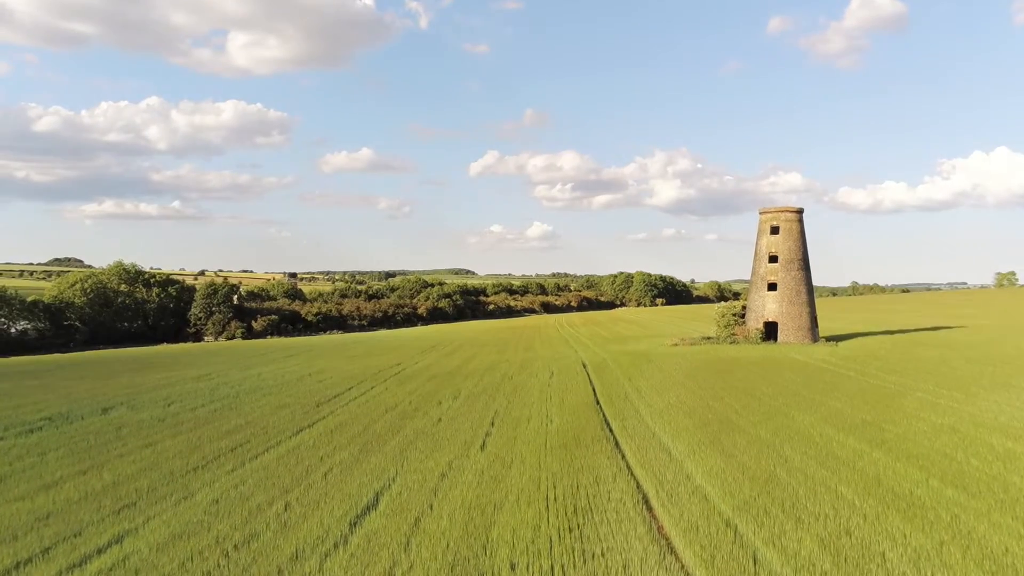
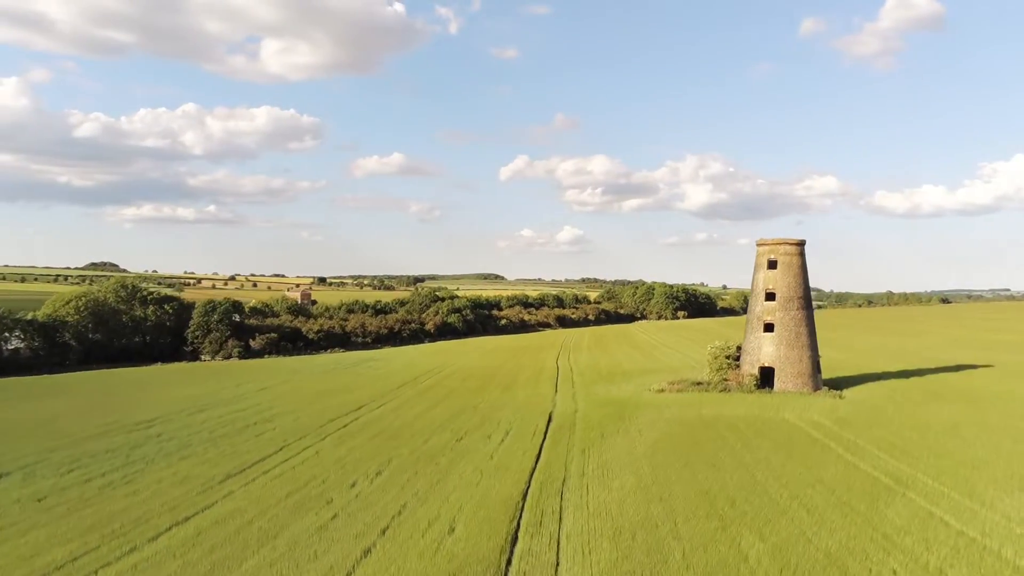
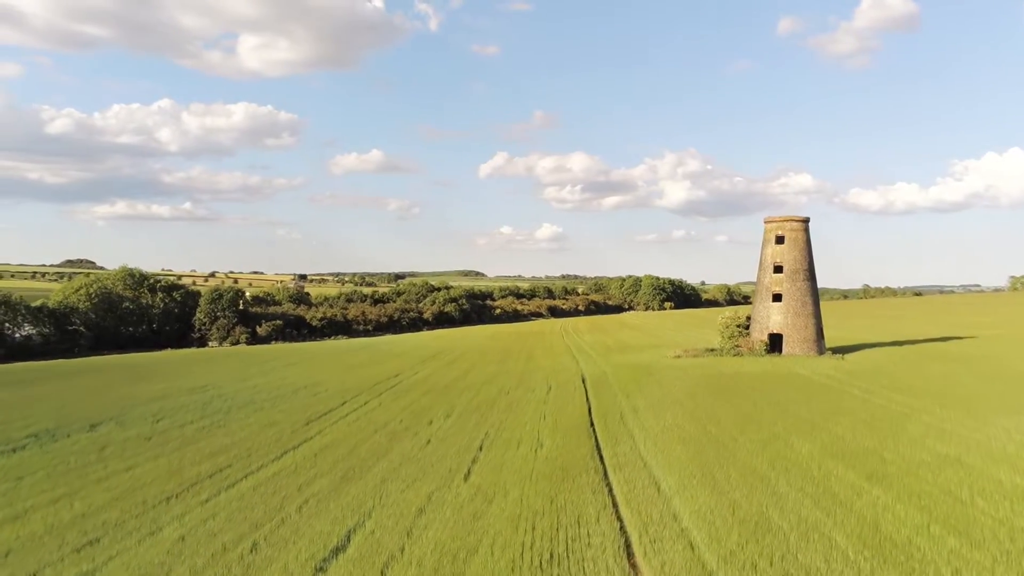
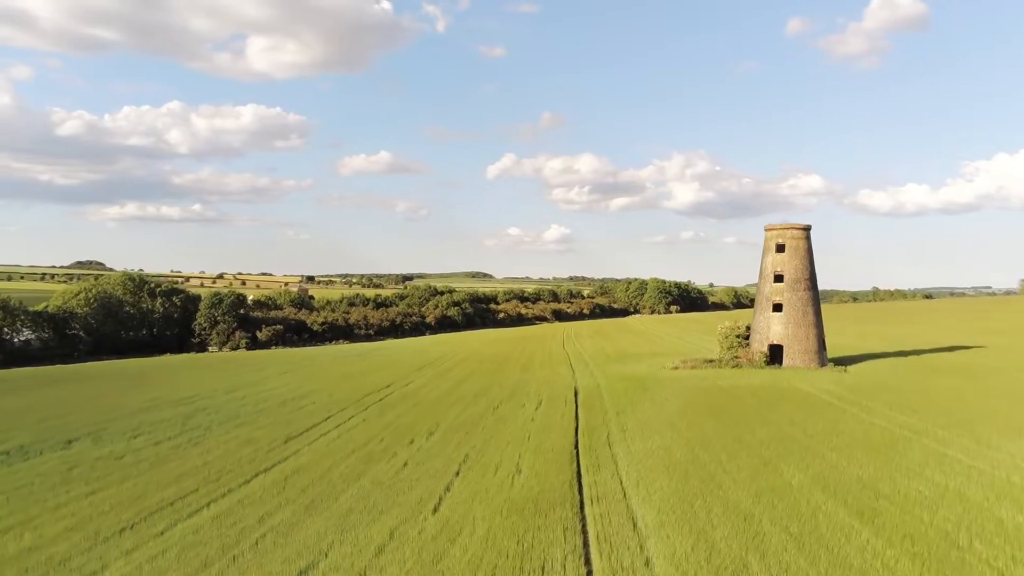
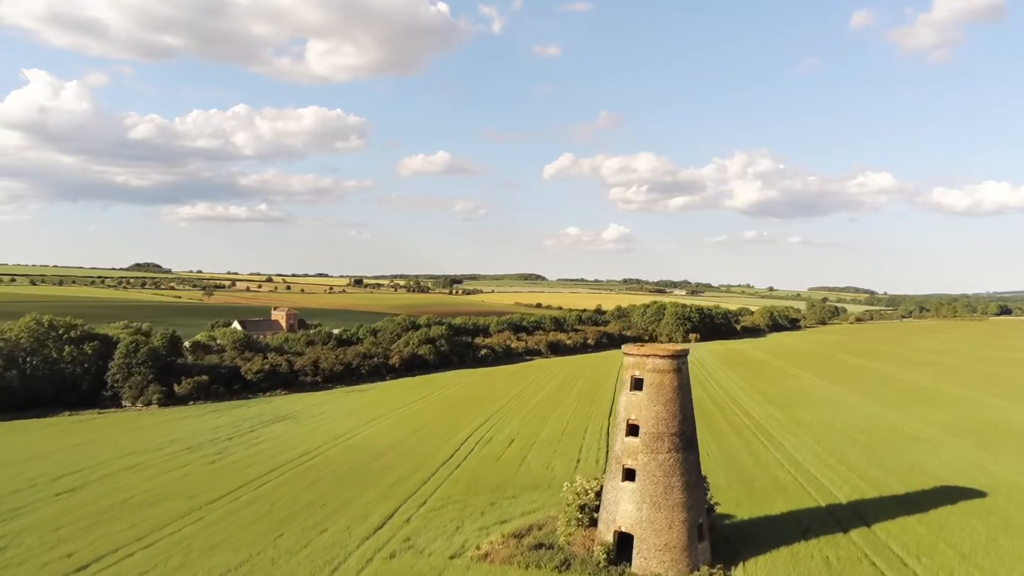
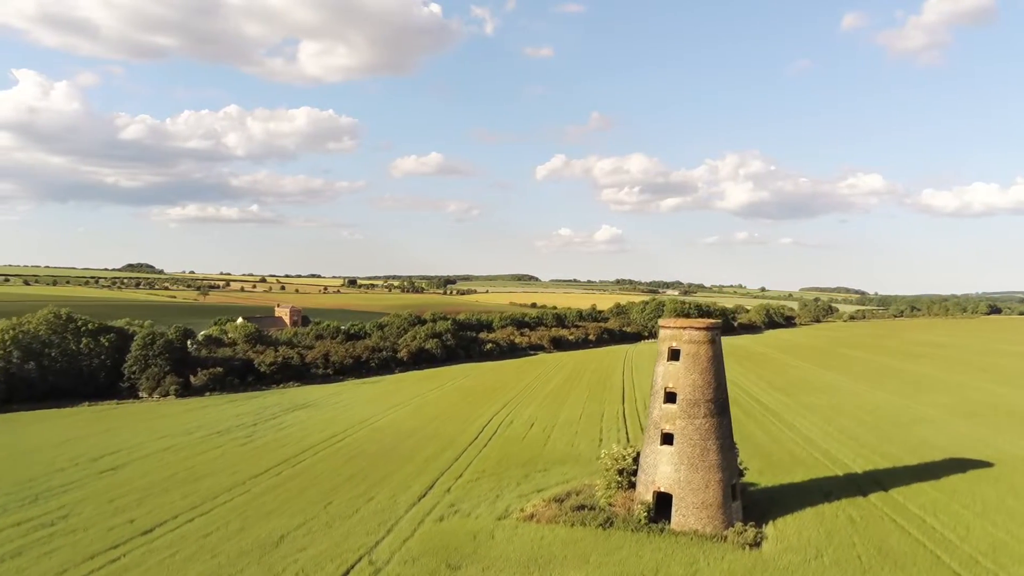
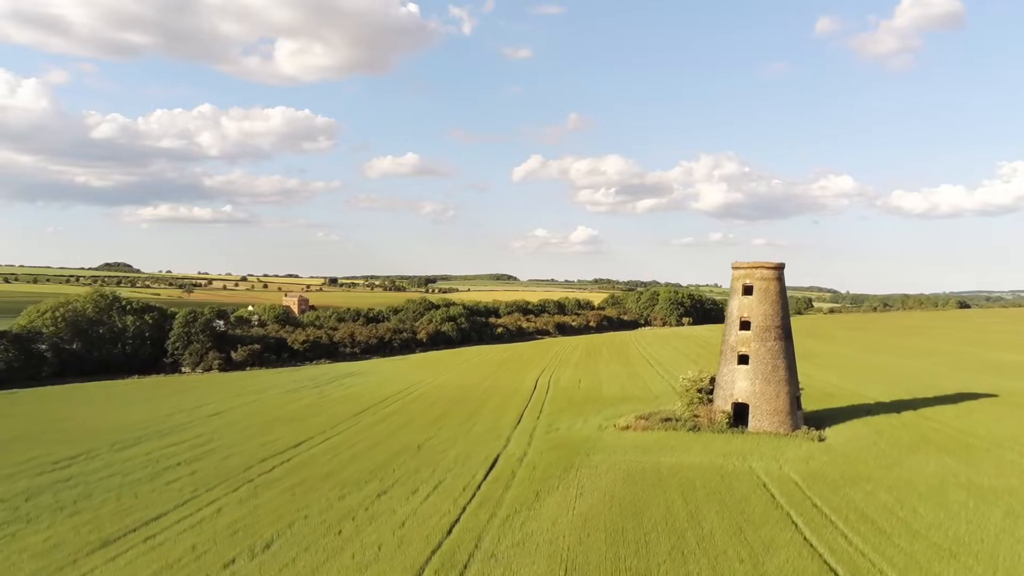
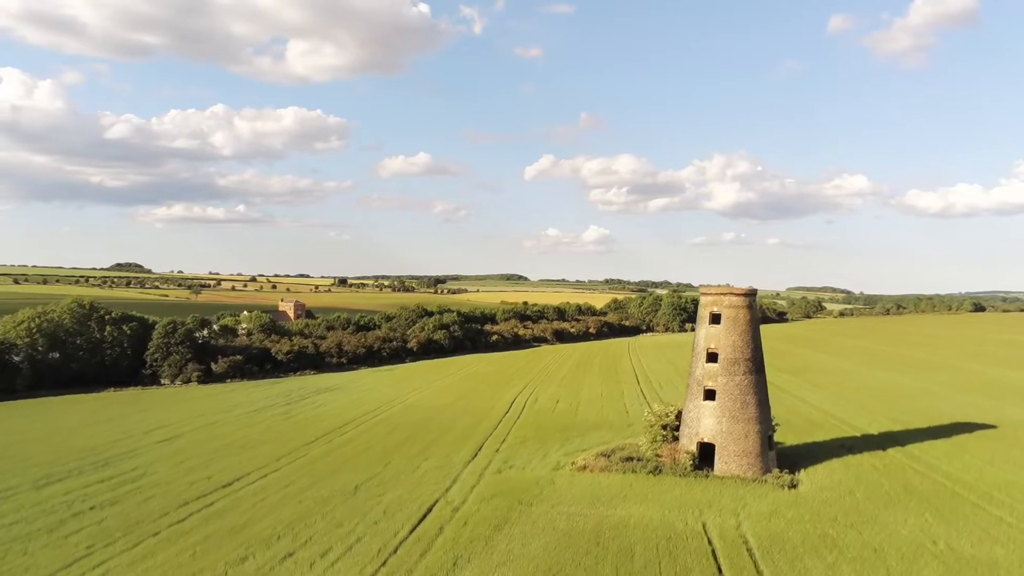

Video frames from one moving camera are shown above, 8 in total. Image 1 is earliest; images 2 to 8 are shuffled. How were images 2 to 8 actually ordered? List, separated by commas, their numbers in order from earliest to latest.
3, 4, 2, 7, 8, 6, 5
